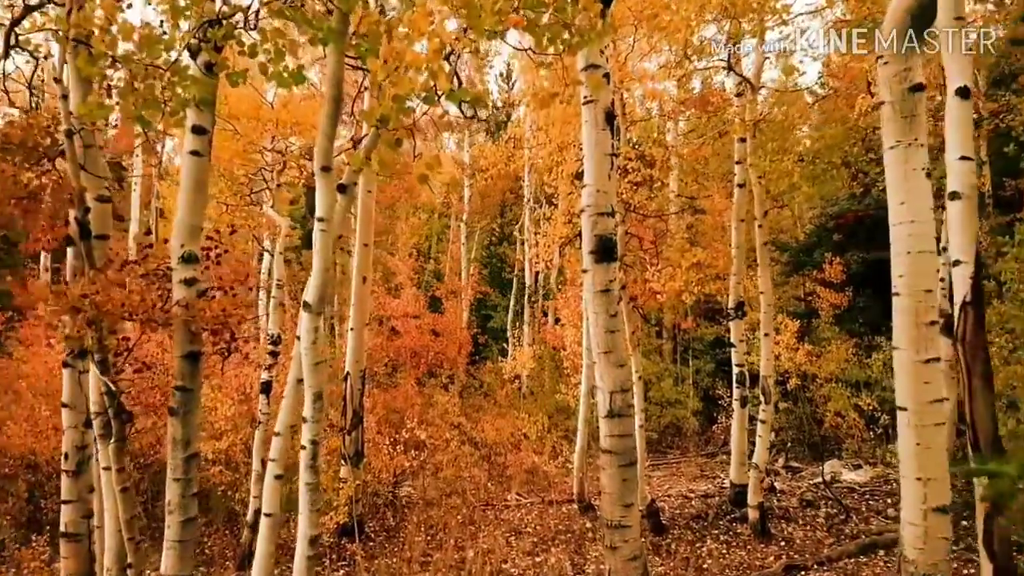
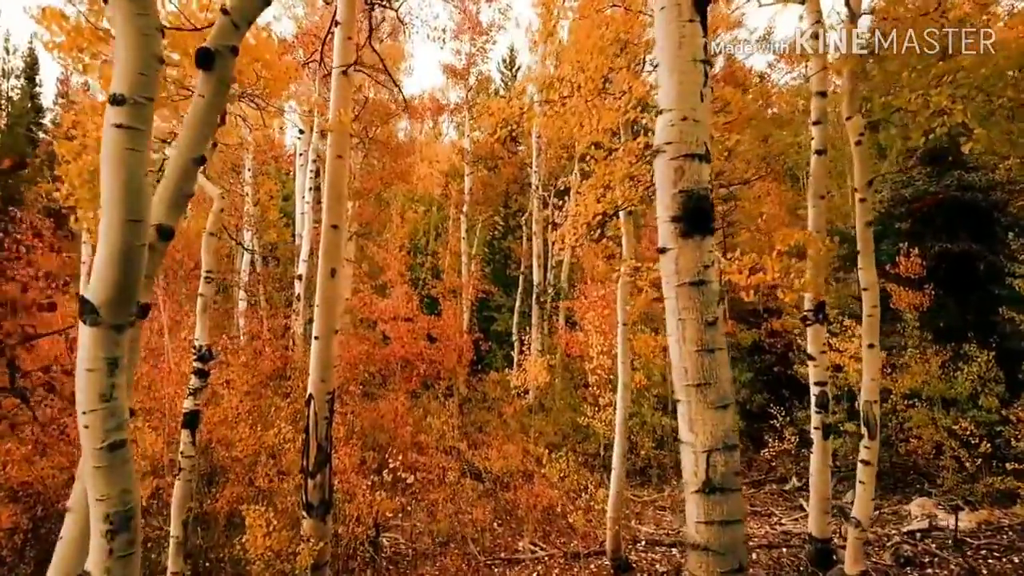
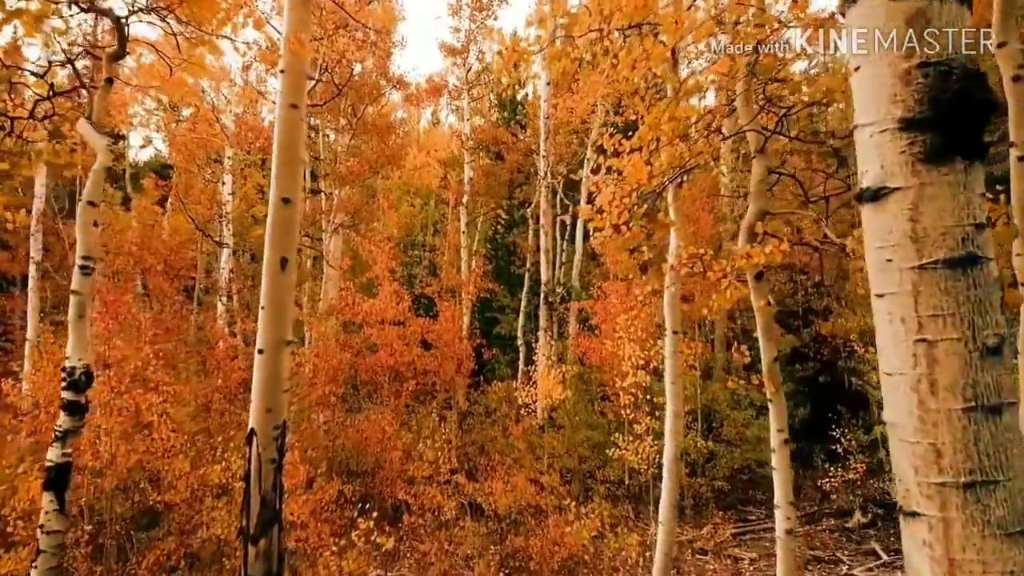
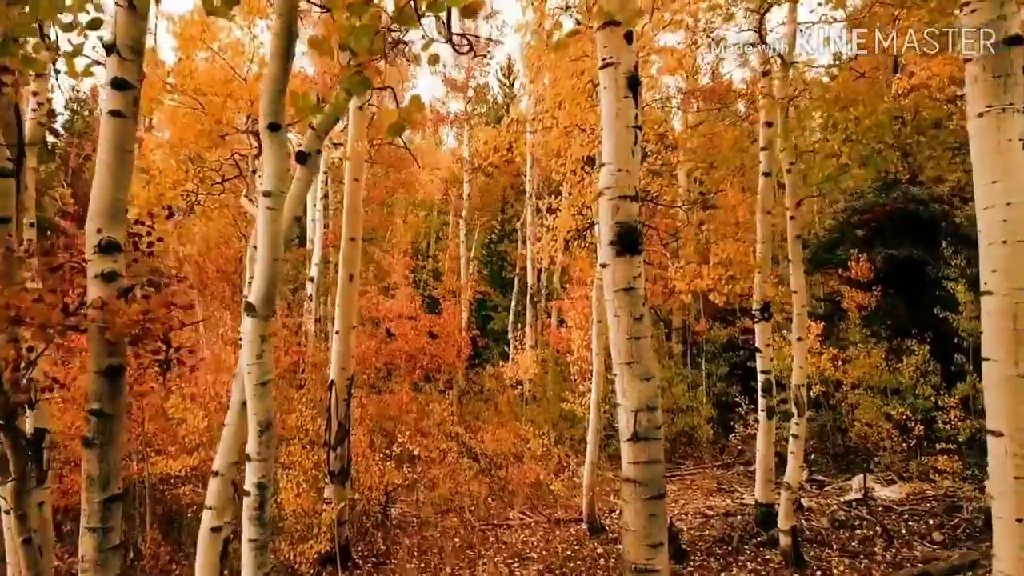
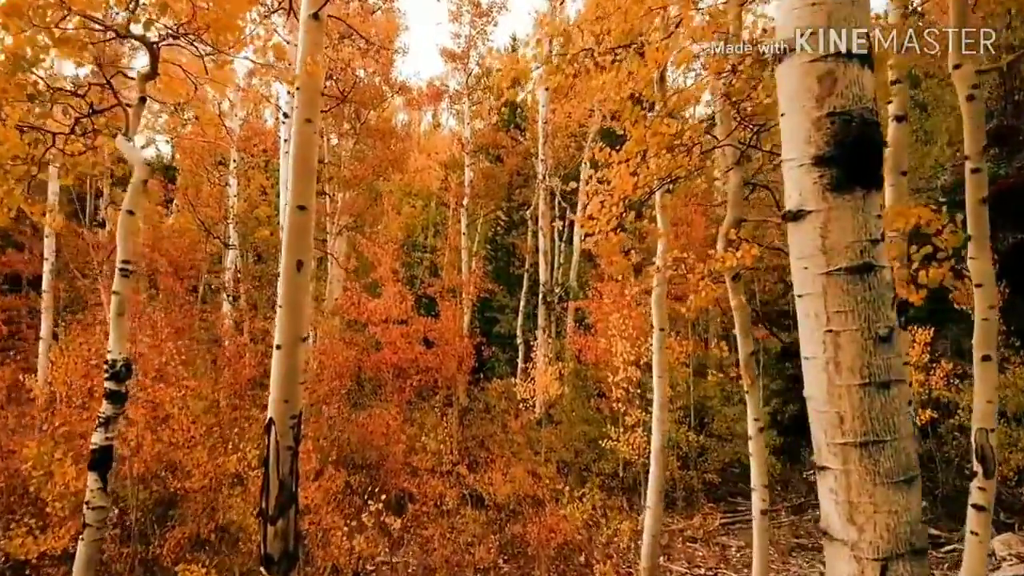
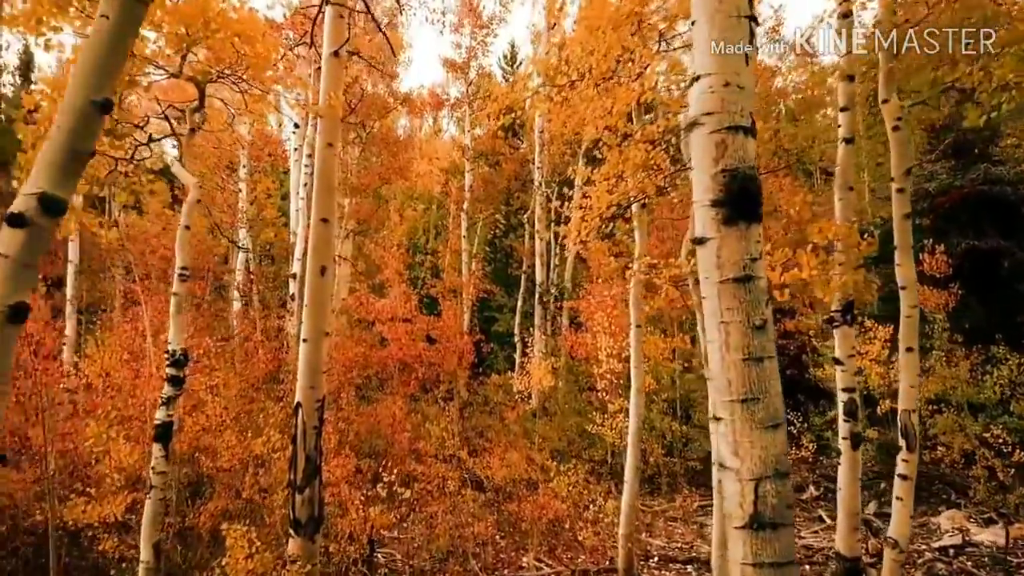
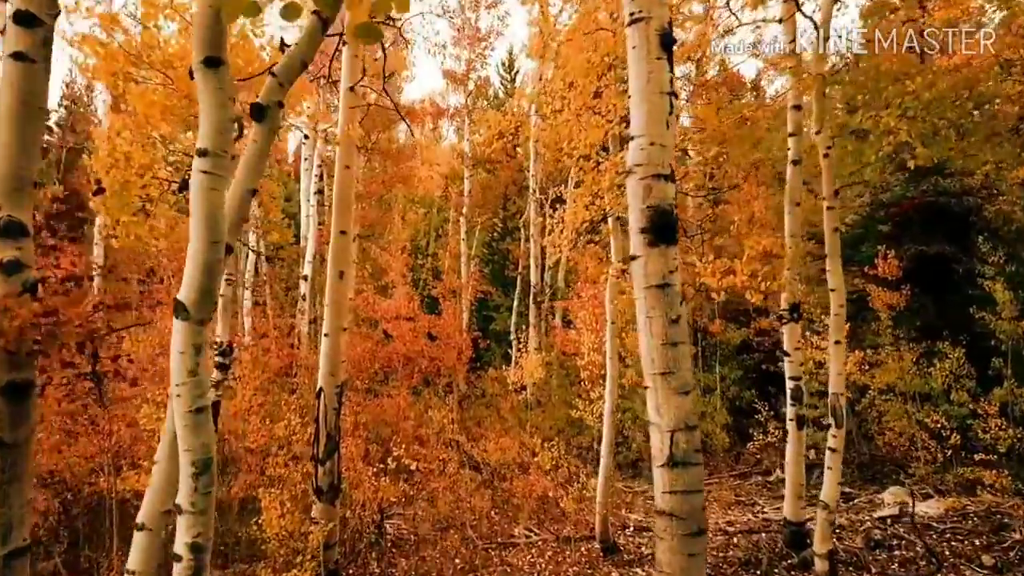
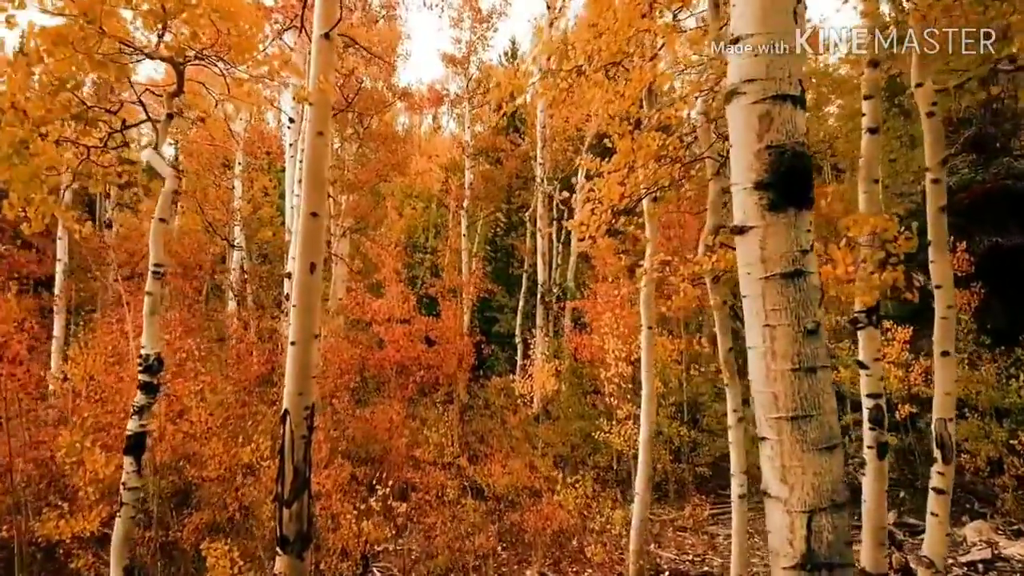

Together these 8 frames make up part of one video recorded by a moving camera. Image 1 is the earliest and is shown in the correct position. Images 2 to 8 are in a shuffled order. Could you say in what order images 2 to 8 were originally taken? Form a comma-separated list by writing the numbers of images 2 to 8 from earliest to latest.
4, 7, 2, 6, 8, 5, 3
